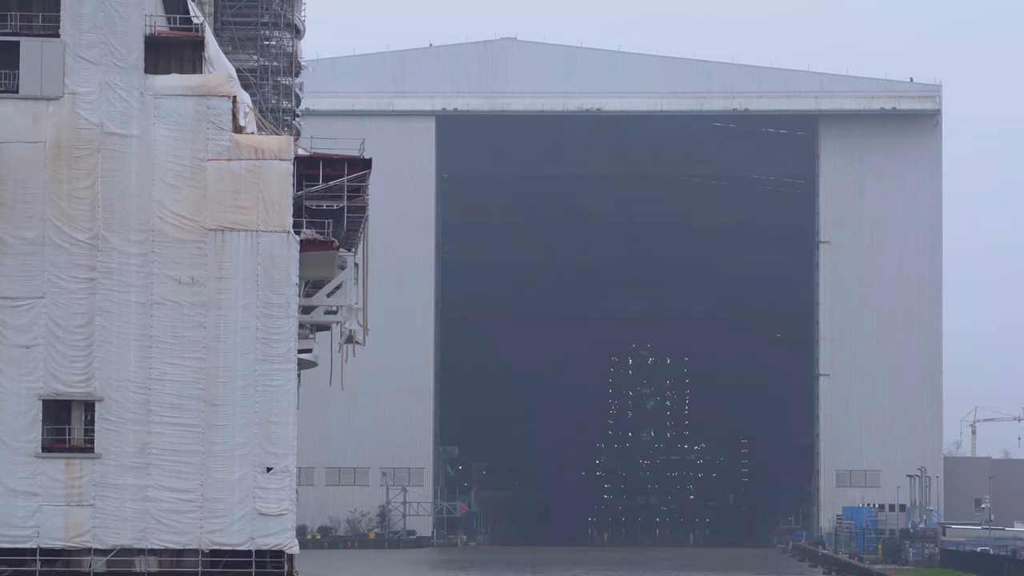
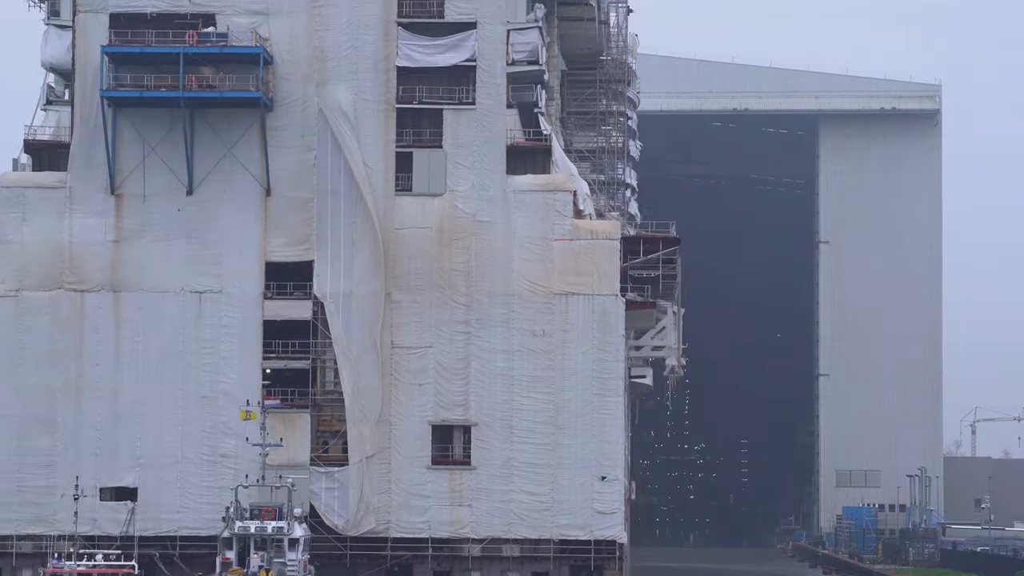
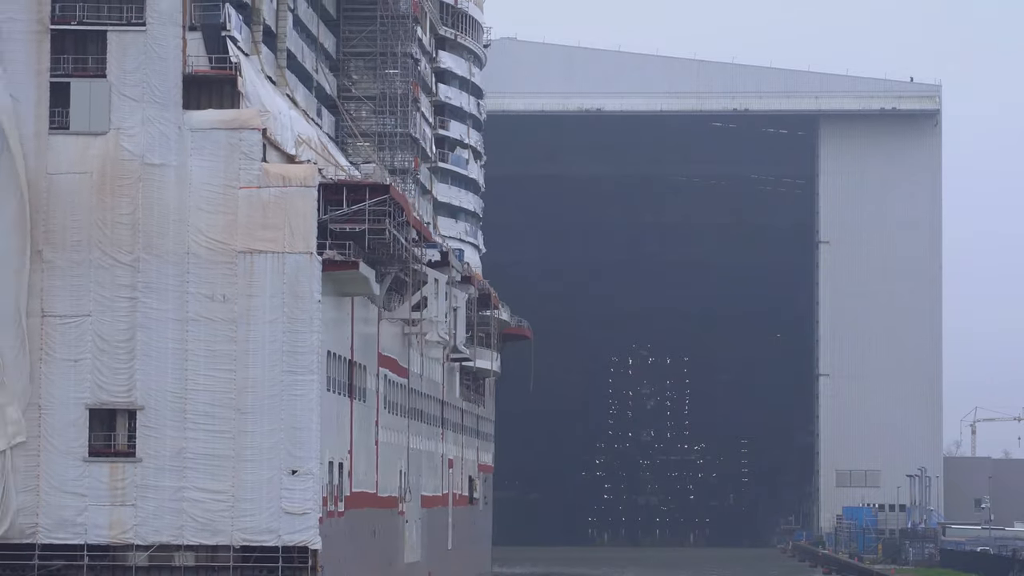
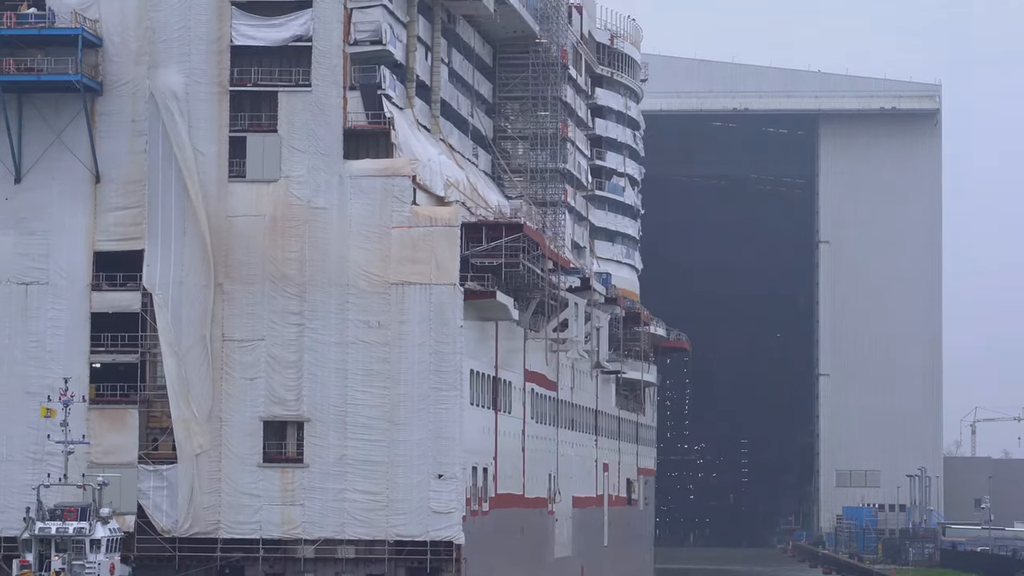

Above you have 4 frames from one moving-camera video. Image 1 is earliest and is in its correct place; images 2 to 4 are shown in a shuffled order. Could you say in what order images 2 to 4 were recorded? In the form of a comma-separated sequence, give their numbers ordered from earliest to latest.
3, 4, 2
